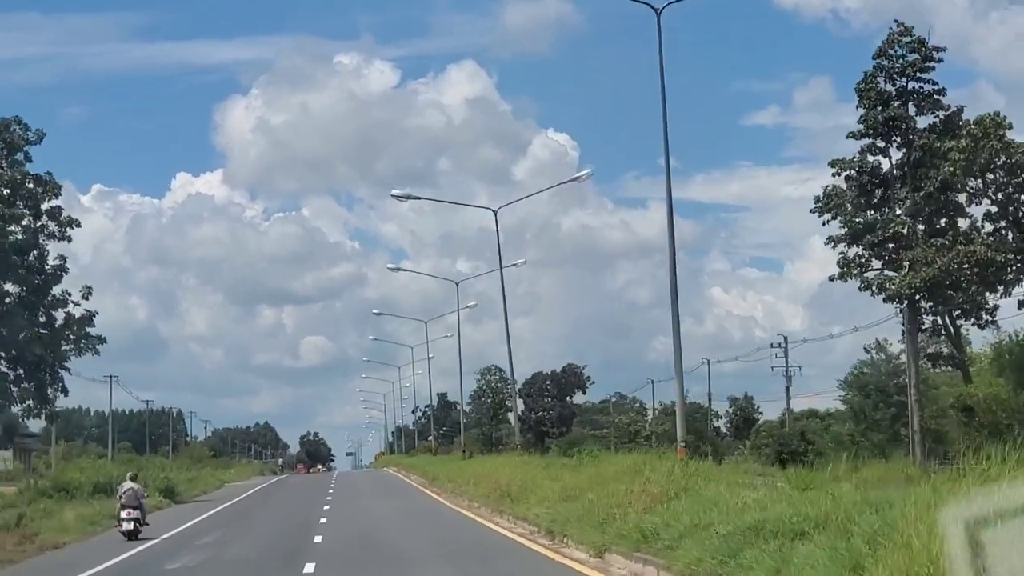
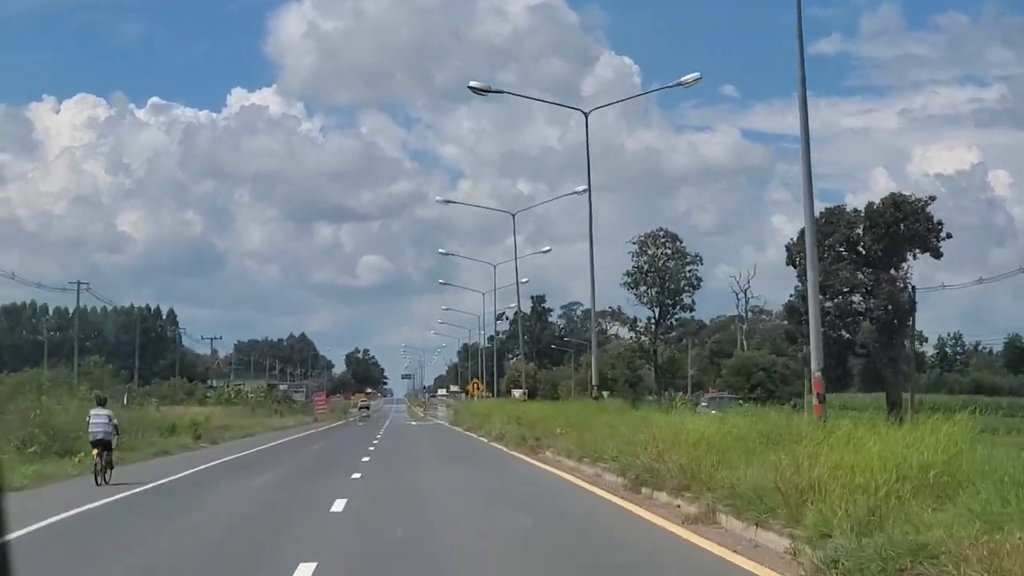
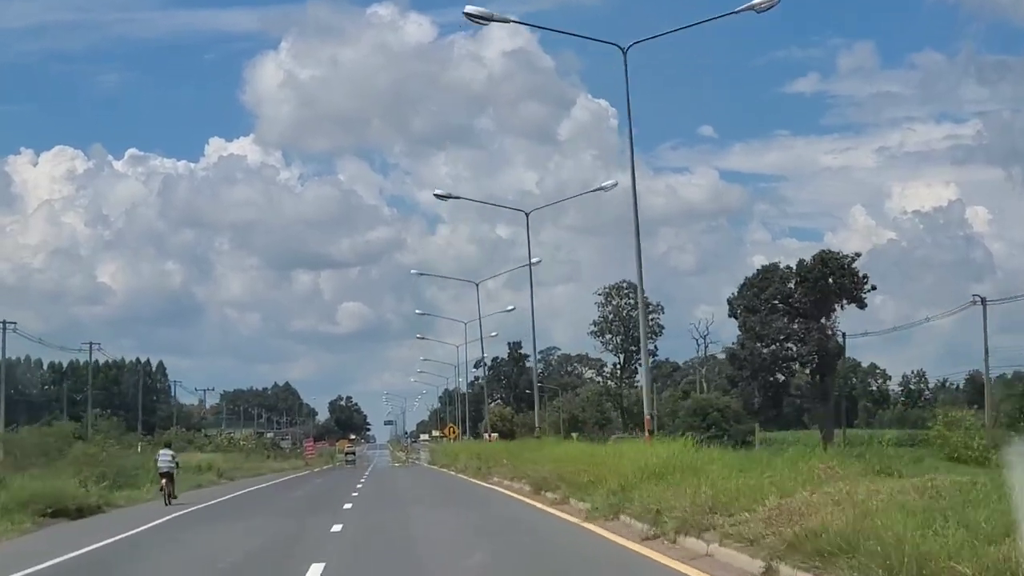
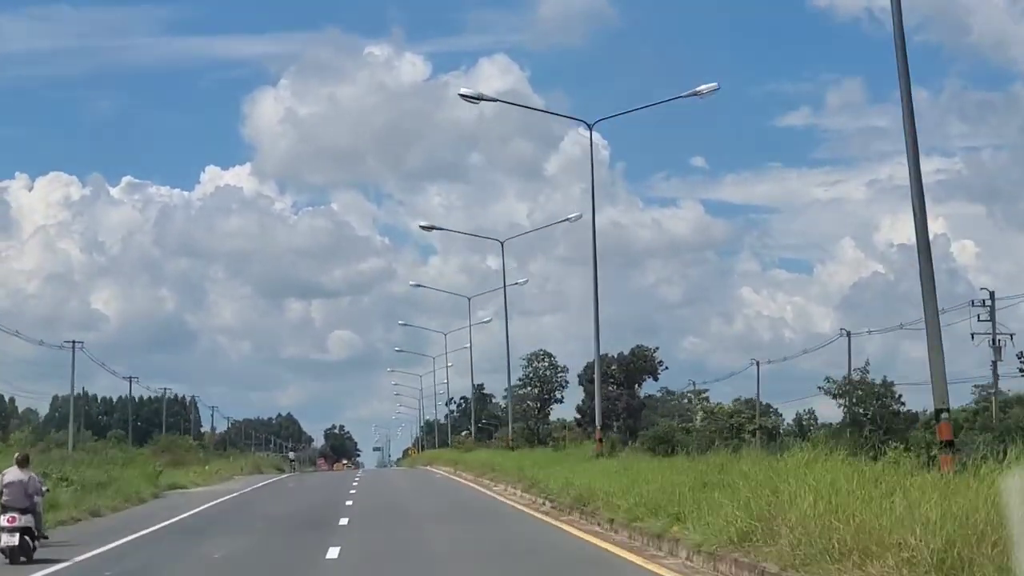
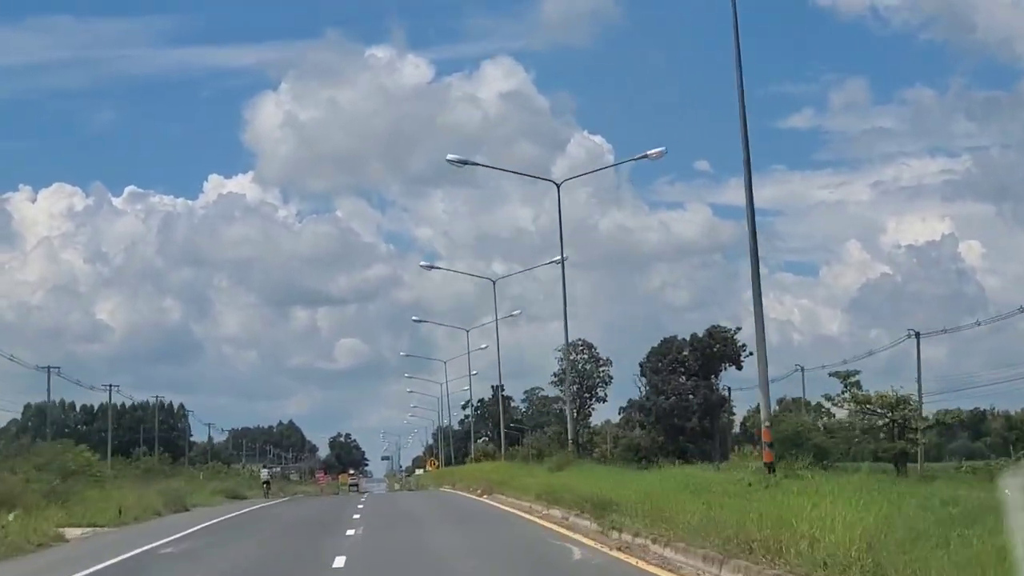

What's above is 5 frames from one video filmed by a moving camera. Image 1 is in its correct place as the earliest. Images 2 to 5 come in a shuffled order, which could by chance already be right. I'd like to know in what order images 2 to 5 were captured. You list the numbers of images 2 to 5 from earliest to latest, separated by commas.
4, 5, 3, 2
